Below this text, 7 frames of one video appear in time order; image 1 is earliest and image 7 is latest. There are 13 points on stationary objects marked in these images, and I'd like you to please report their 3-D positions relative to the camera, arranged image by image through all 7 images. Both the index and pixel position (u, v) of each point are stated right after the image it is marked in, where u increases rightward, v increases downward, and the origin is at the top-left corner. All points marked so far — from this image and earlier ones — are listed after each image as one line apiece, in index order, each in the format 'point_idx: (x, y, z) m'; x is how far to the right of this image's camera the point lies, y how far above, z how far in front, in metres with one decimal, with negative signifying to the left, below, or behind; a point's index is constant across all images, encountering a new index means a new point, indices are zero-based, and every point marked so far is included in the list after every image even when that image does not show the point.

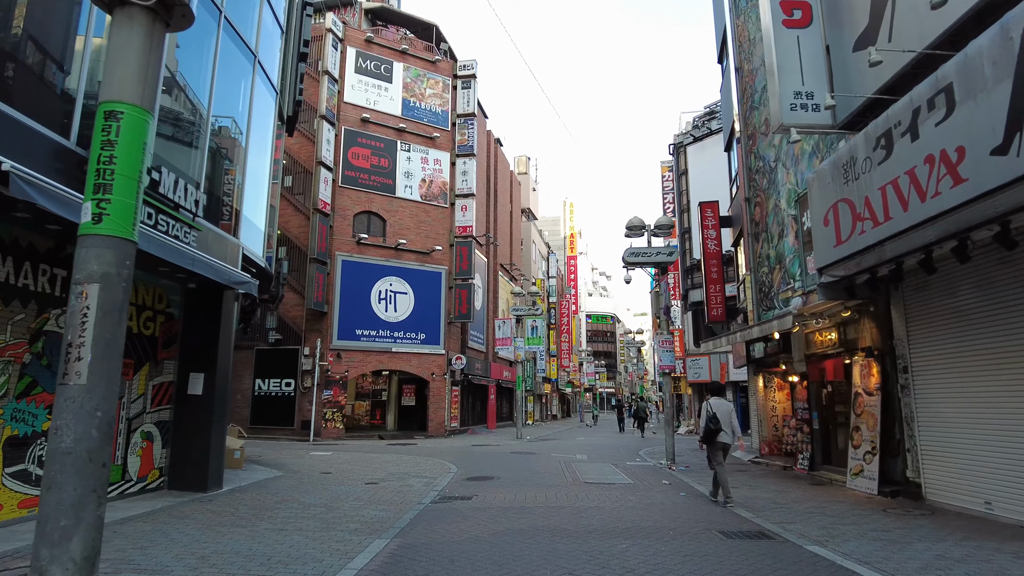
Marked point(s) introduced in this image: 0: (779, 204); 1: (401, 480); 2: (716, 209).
0: (+6.8, +2.1, +14.7) m
1: (-2.3, -3.9, +11.7) m
2: (+6.8, +2.7, +19.3) m
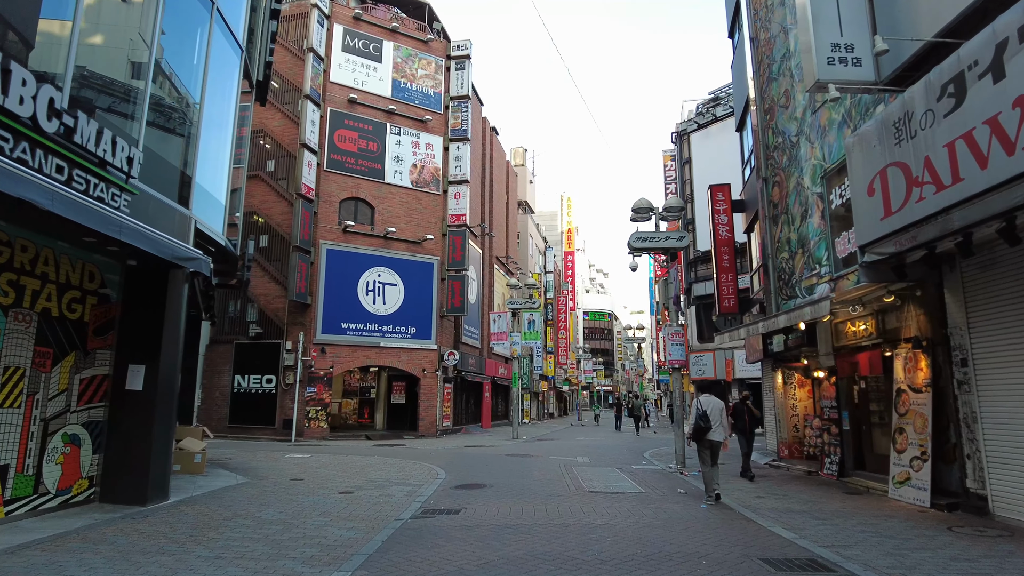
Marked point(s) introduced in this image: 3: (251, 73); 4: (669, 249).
0: (+6.7, +2.4, +13.3) m
1: (-2.3, -3.6, +10.3) m
2: (+6.7, +3.0, +17.9) m
3: (-5.6, +4.6, +12.4) m
4: (+4.3, +1.1, +15.6) m
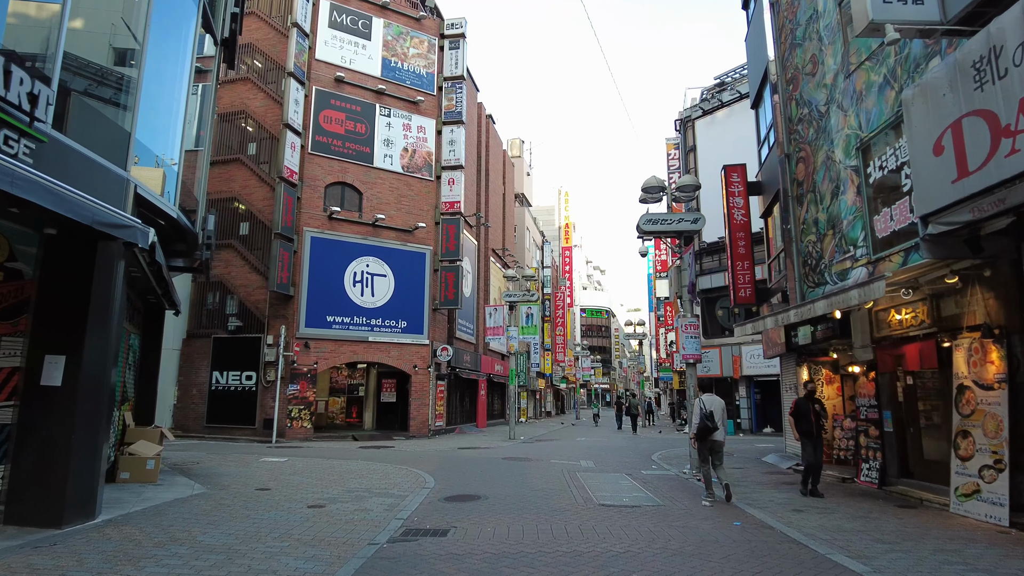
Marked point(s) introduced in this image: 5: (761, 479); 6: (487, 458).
0: (+6.6, +2.7, +12.0) m
1: (-2.4, -3.3, +8.9) m
2: (+6.6, +3.3, +16.6) m
3: (-5.6, +4.9, +10.9) m
4: (+4.2, +1.4, +14.2) m
5: (+5.1, -3.9, +11.9) m
6: (-0.6, -4.4, +14.7) m
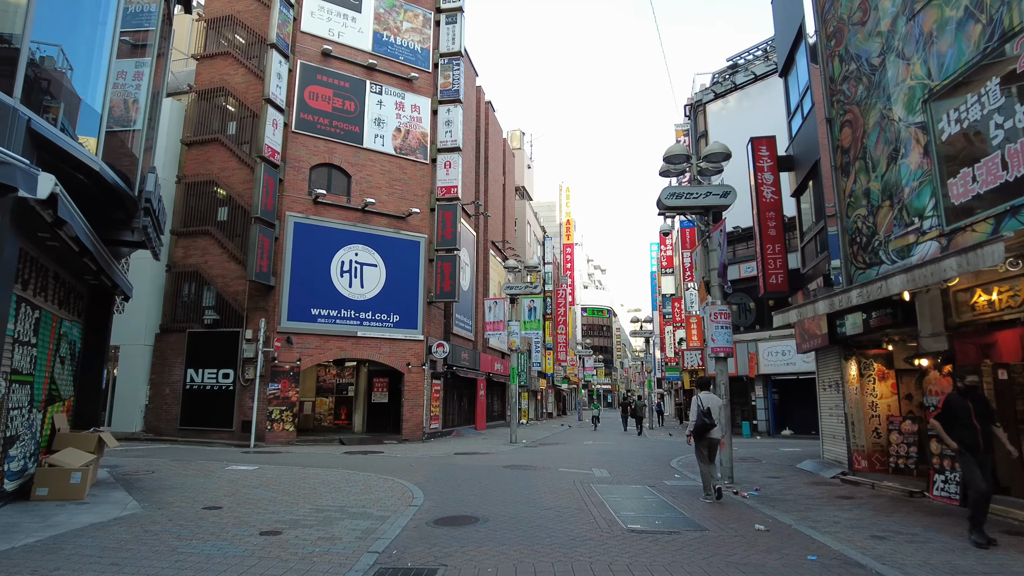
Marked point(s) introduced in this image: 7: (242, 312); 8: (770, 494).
0: (+6.7, +3.1, +10.2) m
1: (-2.3, -2.9, +7.1) m
2: (+6.7, +3.7, +14.9) m
3: (-5.6, +5.3, +9.2) m
4: (+4.3, +1.7, +12.5) m
5: (+5.2, -3.6, +10.1) m
6: (-0.6, -4.0, +13.0) m
7: (-9.1, -0.8, +19.5) m
8: (+4.5, -3.6, +10.0) m
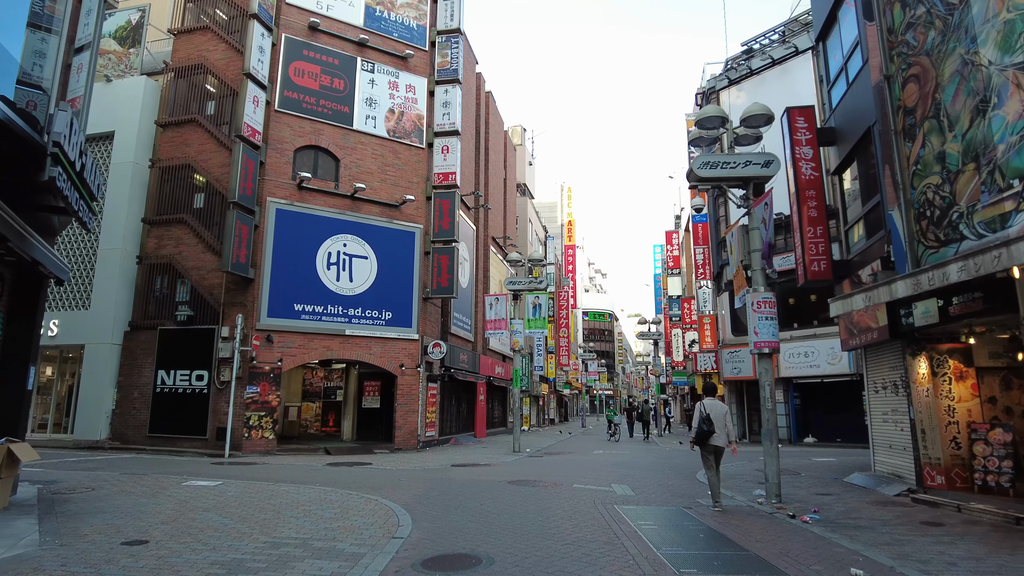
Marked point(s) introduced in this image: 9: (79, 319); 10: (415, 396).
0: (+6.8, +3.4, +8.5) m
1: (-2.2, -2.6, +5.3) m
2: (+6.8, +3.9, +13.1) m
3: (-5.4, +5.6, +7.5) m
4: (+4.4, +2.0, +10.7) m
5: (+5.3, -3.3, +8.3) m
6: (-0.5, -3.7, +11.2) m
7: (-9.0, -0.6, +17.7) m
8: (+4.6, -3.3, +8.2) m
9: (-14.0, -1.0, +18.7) m
10: (-3.2, -3.6, +19.3) m
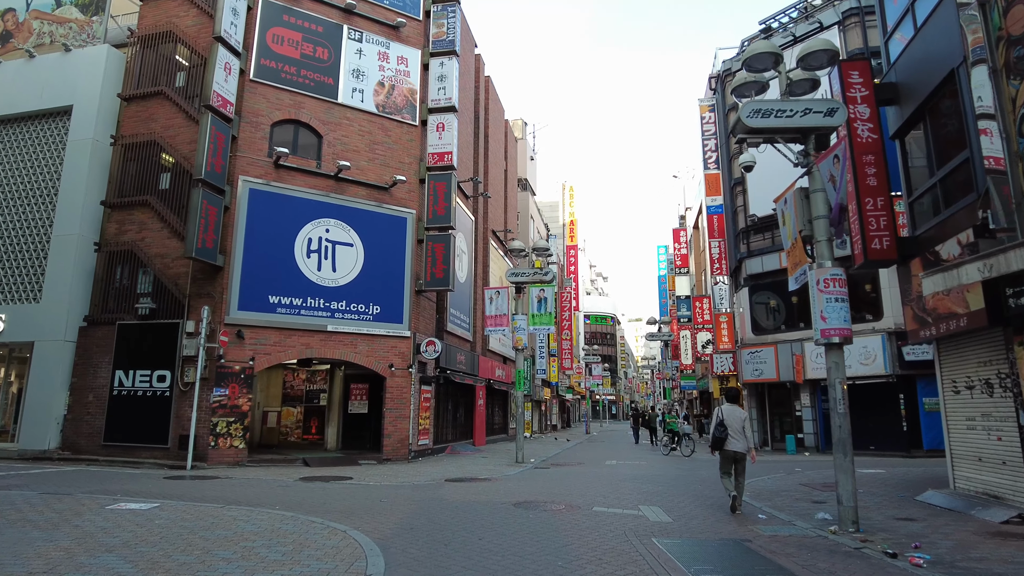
0: (+6.9, +3.8, +6.6) m
1: (-2.1, -2.2, +3.3) m
2: (+6.9, +4.2, +11.2) m
3: (-5.3, +6.0, +5.5) m
4: (+4.5, +2.3, +8.7) m
5: (+5.4, -2.9, +6.3) m
6: (-0.4, -3.4, +9.1) m
7: (-8.9, -0.3, +15.7) m
8: (+4.7, -2.9, +6.2) m
9: (-13.9, -0.7, +16.6) m
10: (-3.2, -3.3, +17.3) m
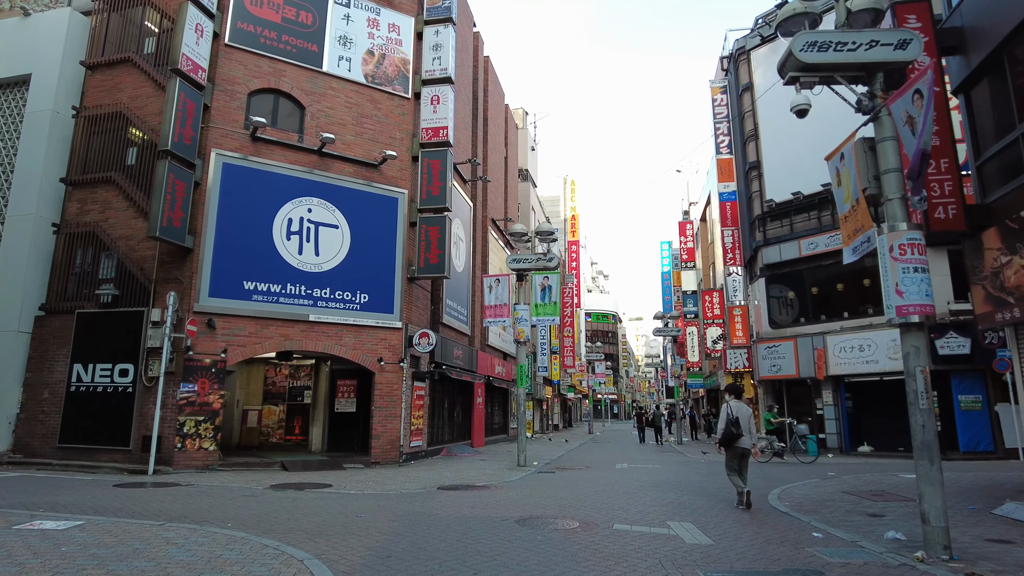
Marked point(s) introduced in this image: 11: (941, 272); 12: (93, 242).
0: (+7.0, +4.1, +5.0) m
1: (-2.0, -1.8, +1.8) m
2: (+6.9, +4.6, +9.6) m
3: (-5.3, +6.3, +4.0) m
4: (+4.5, +2.7, +7.2) m
5: (+5.4, -2.5, +4.8) m
6: (-0.3, -3.0, +7.6) m
7: (-8.9, +0.1, +14.1) m
8: (+4.7, -2.5, +4.7) m
9: (-13.8, -0.4, +15.1) m
10: (-3.1, -3.0, +15.7) m
11: (+14.0, +0.5, +19.3) m
12: (-10.8, +1.2, +15.0) m
